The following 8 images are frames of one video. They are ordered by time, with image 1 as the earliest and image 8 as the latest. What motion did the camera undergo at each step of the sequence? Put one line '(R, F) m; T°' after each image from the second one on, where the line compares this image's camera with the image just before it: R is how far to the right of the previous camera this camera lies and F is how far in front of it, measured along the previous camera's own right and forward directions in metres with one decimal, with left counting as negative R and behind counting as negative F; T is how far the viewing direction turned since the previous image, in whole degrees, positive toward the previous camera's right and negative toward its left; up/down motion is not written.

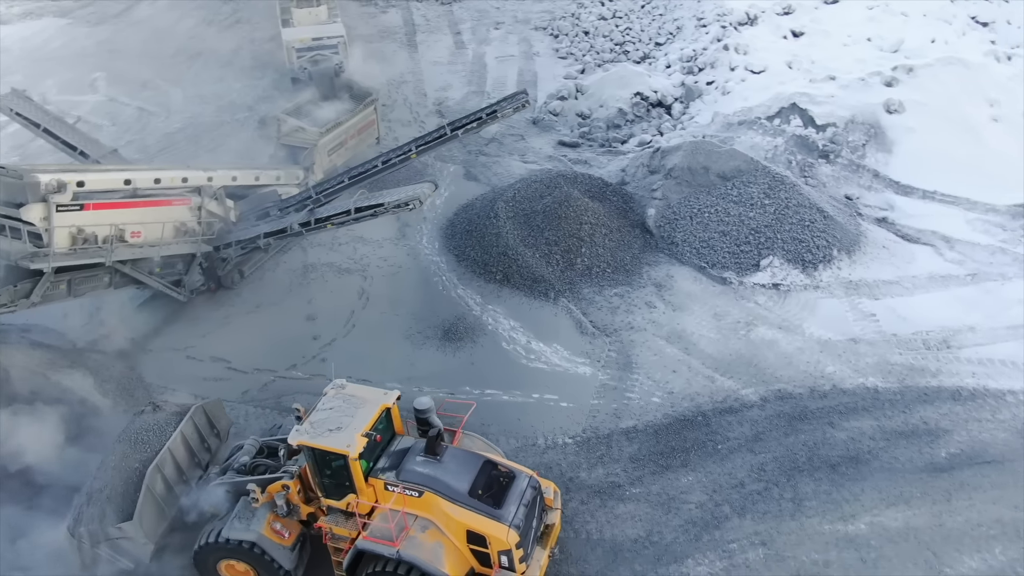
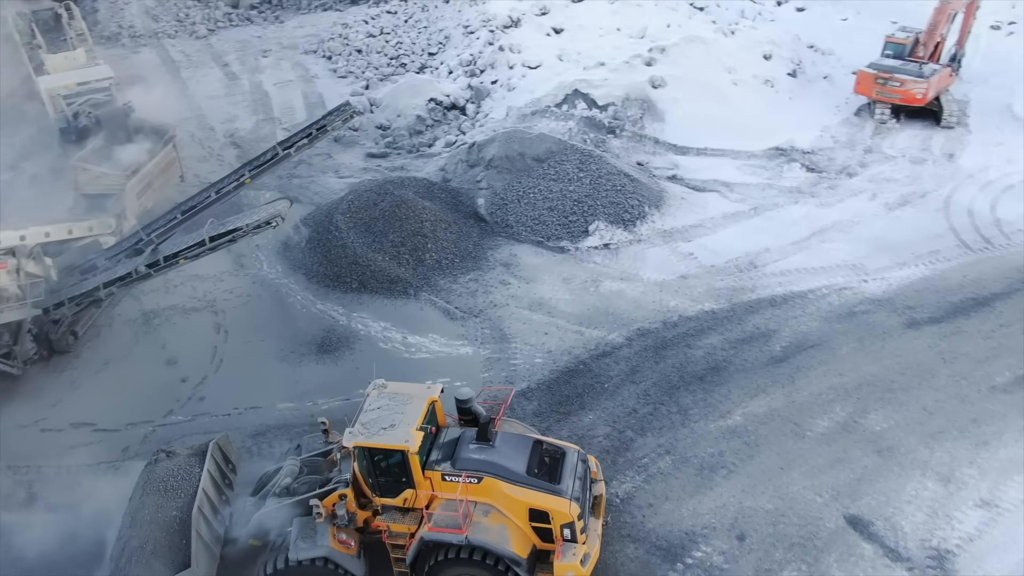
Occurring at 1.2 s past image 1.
(-1.1, -0.4) m; +16°
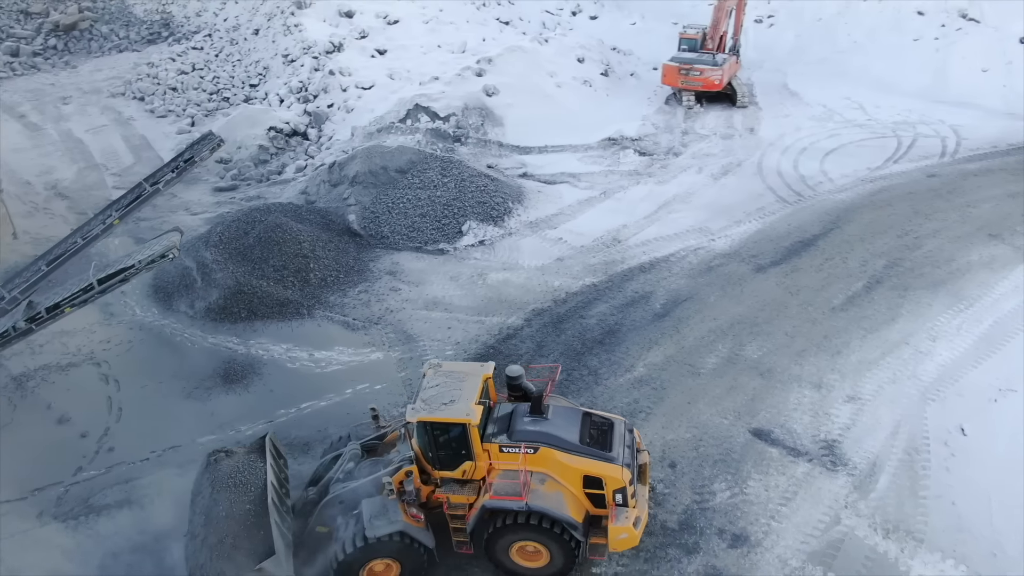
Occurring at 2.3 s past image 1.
(-1.0, -0.4) m; +14°
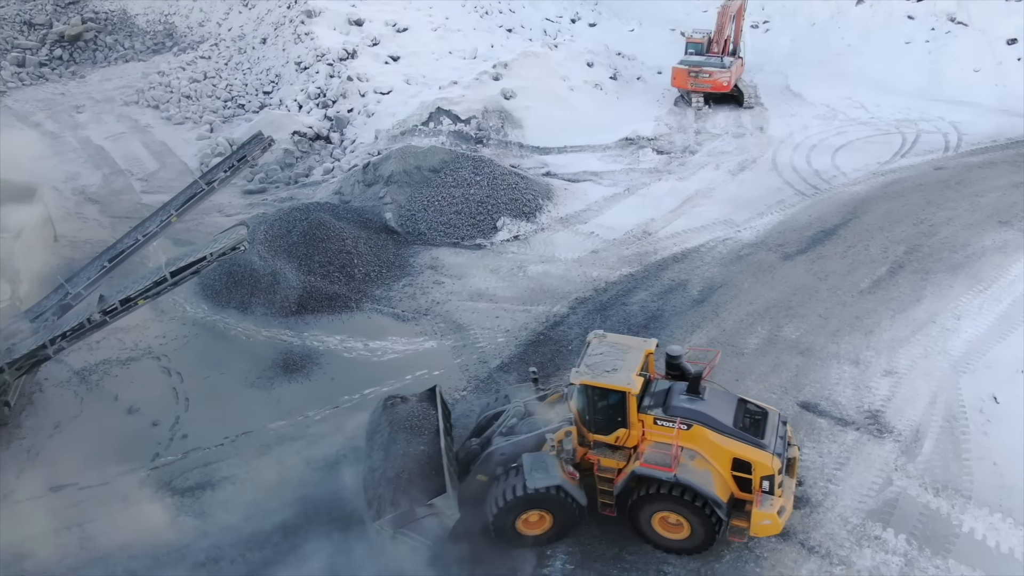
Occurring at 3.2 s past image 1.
(-0.9, -0.4) m; +2°
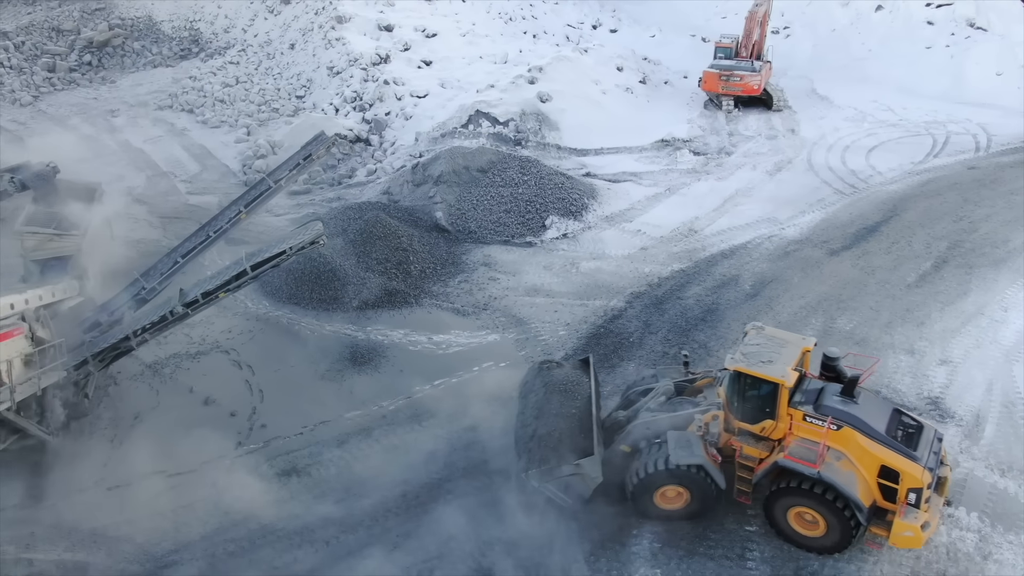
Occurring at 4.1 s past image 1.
(-0.8, -0.3) m; 0°
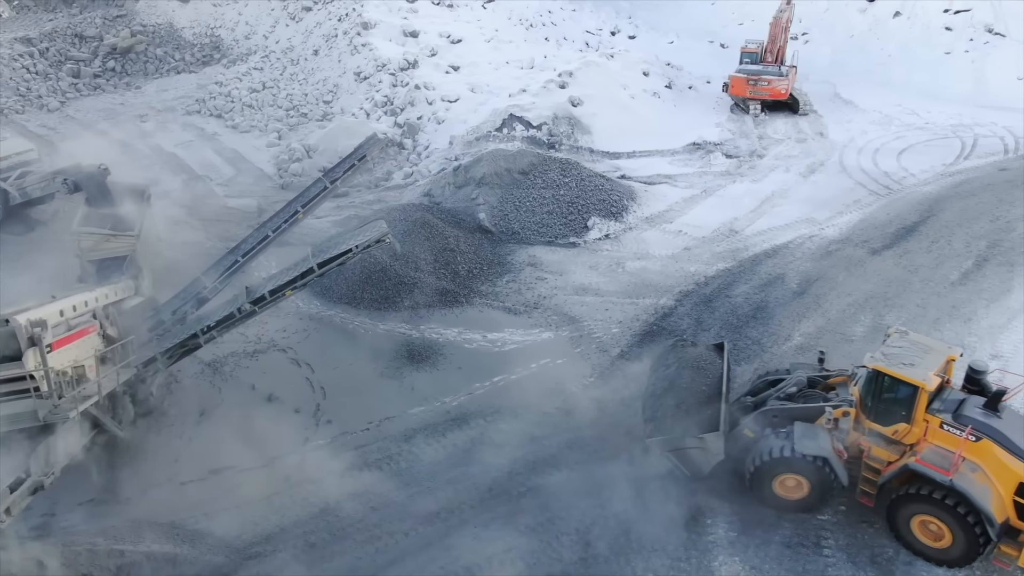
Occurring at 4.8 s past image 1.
(-0.8, -0.1) m; 0°
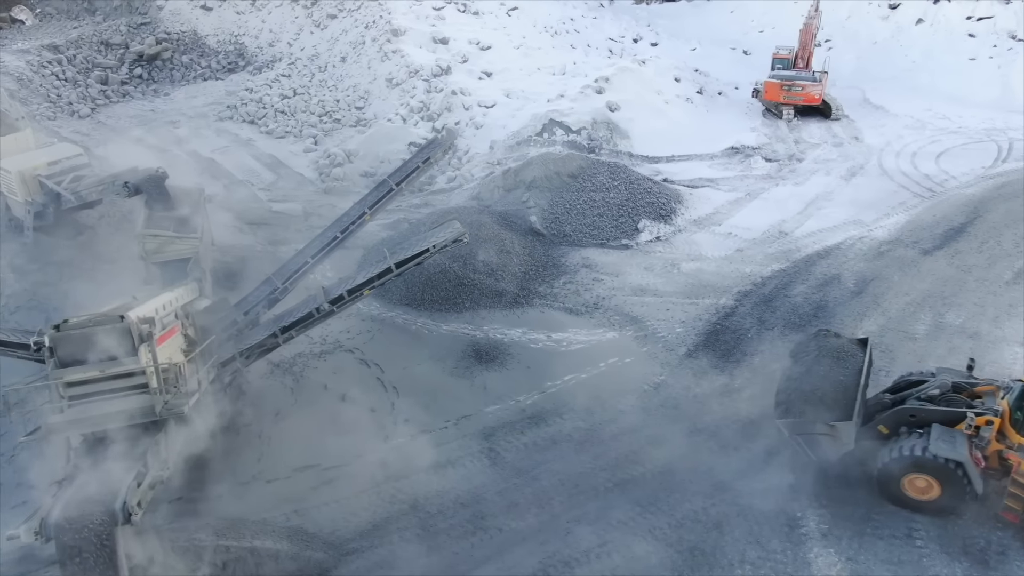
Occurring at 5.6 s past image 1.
(-0.9, -0.1) m; +1°
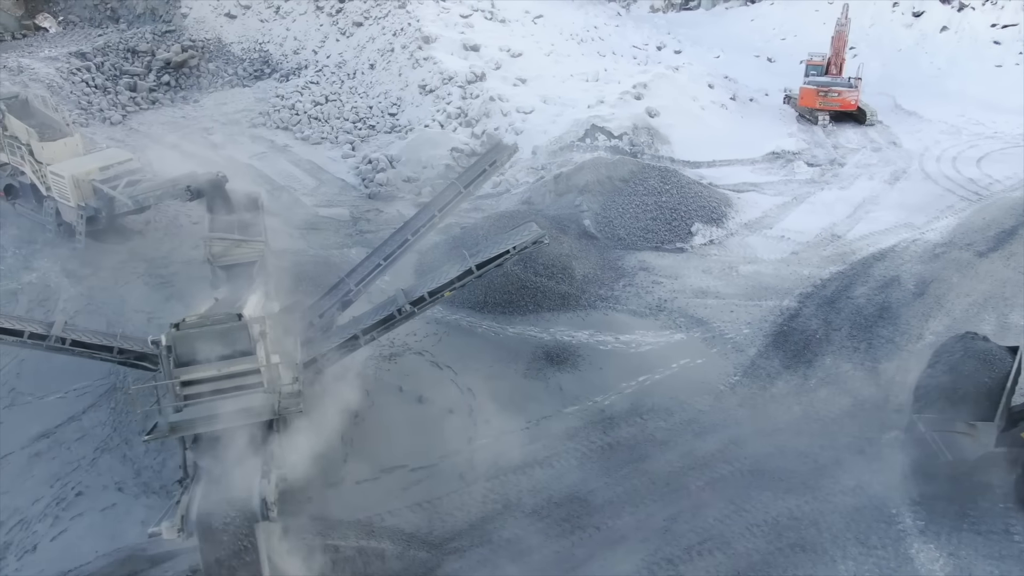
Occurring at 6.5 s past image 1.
(-1.0, 0.0) m; +1°
